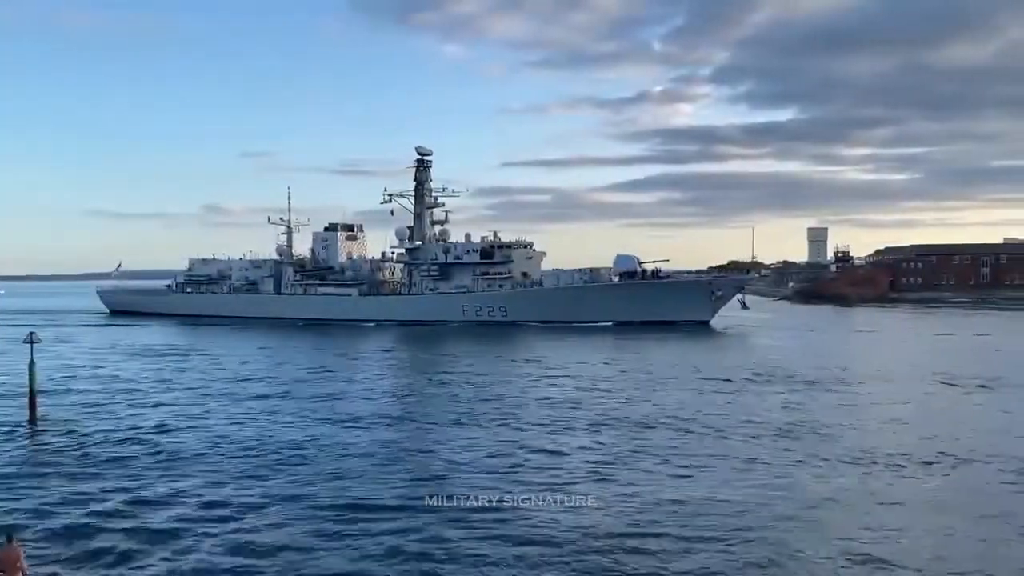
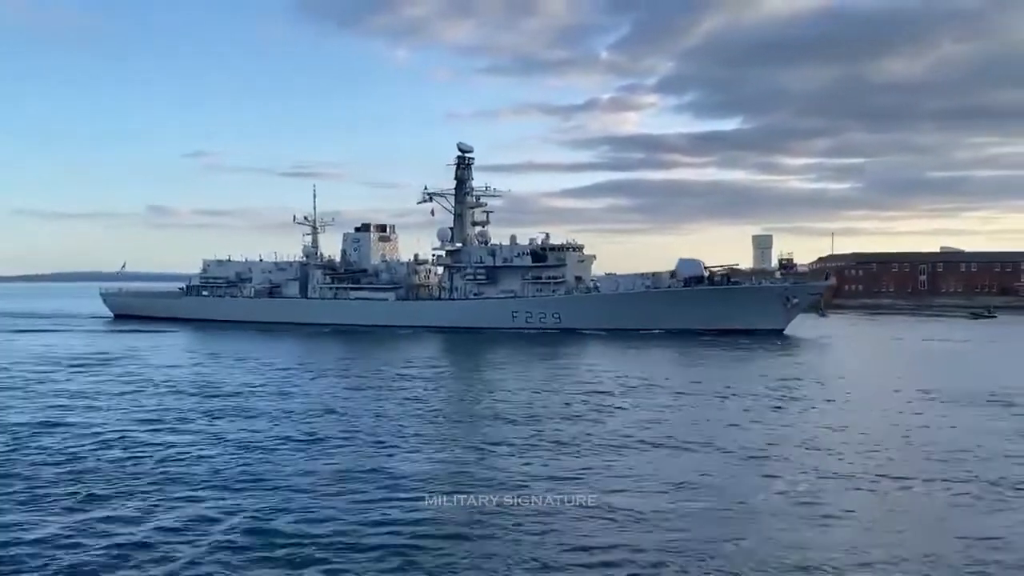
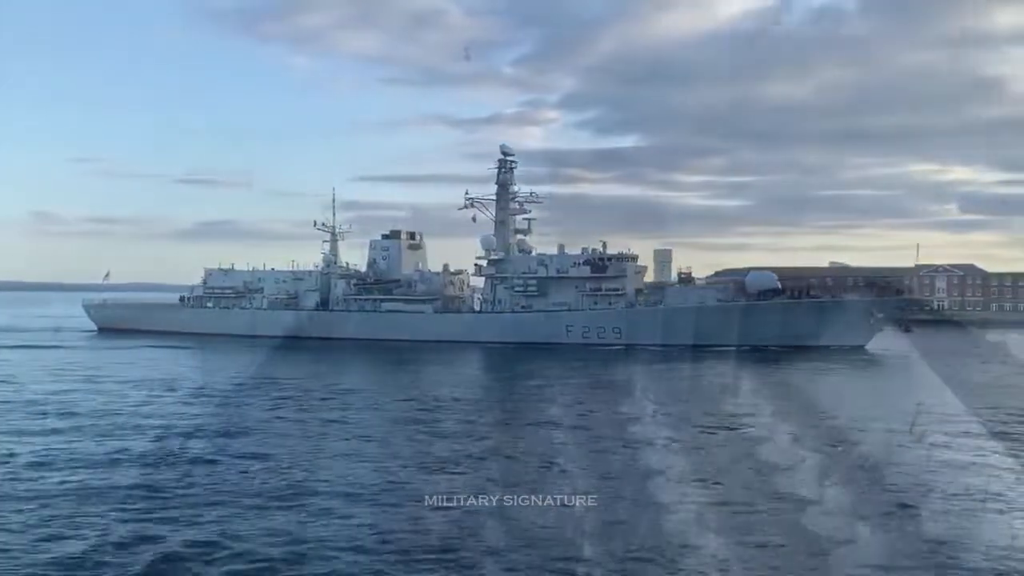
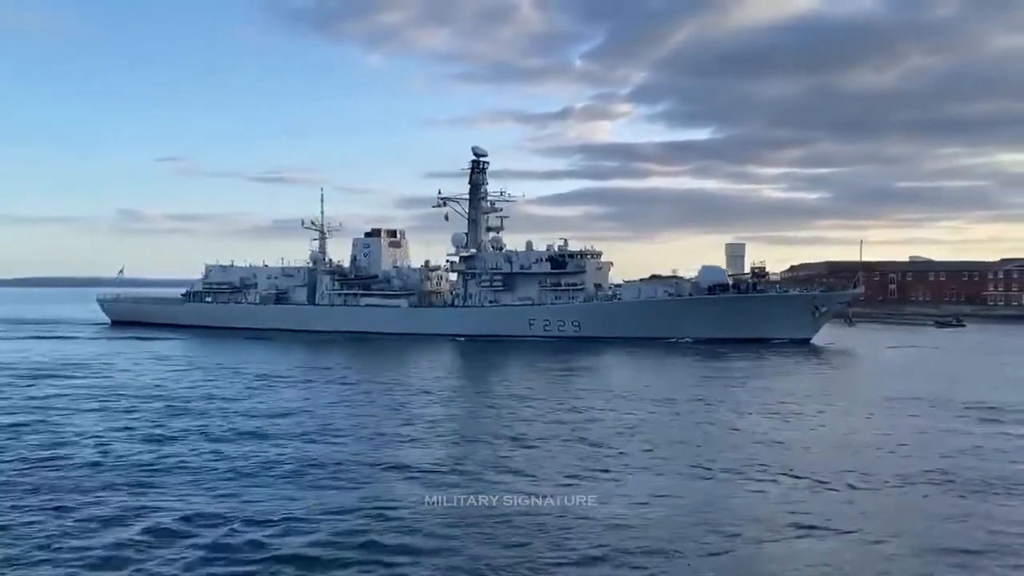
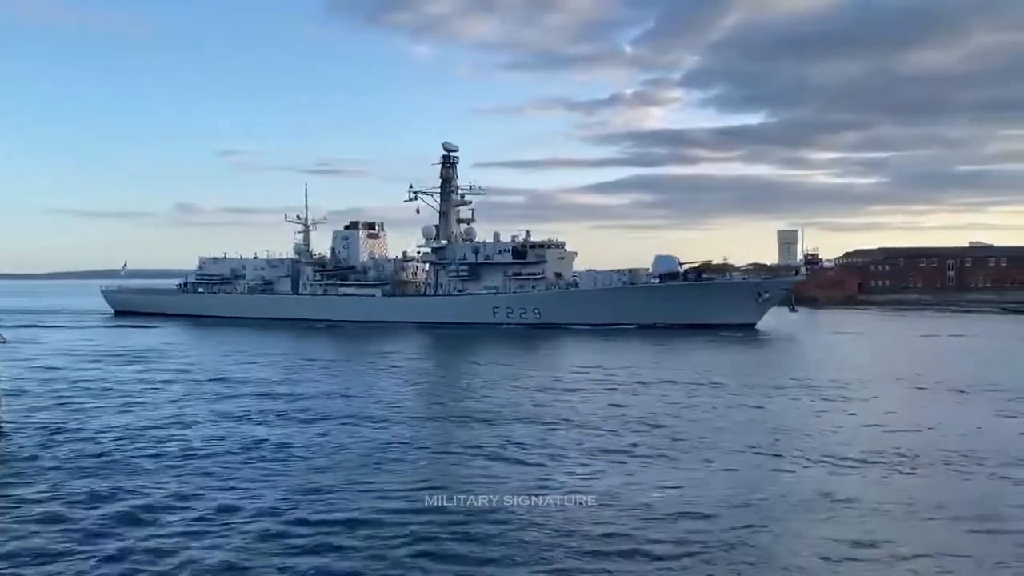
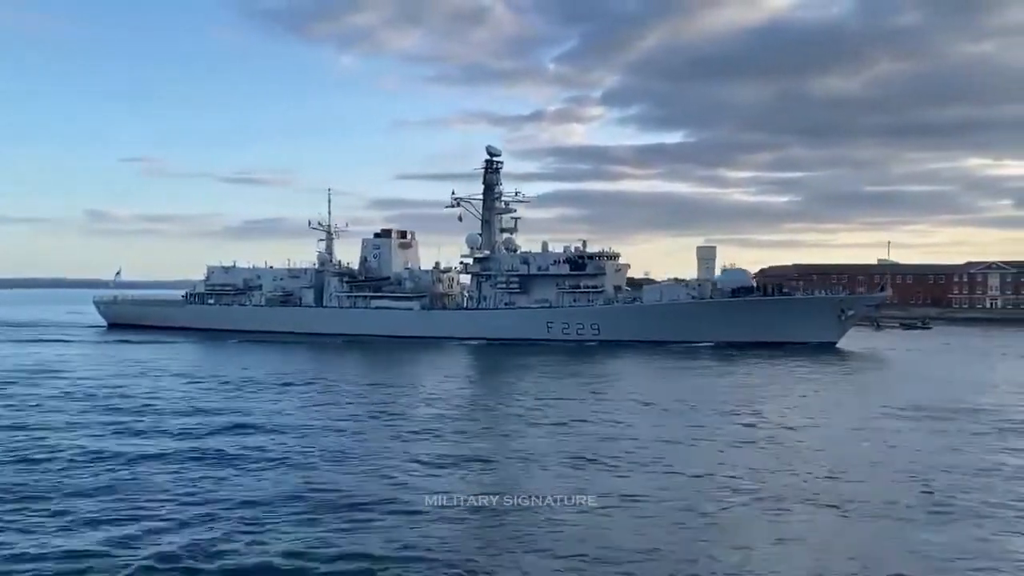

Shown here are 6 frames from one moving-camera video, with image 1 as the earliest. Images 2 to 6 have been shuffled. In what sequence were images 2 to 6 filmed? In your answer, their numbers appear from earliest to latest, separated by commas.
5, 2, 4, 6, 3
